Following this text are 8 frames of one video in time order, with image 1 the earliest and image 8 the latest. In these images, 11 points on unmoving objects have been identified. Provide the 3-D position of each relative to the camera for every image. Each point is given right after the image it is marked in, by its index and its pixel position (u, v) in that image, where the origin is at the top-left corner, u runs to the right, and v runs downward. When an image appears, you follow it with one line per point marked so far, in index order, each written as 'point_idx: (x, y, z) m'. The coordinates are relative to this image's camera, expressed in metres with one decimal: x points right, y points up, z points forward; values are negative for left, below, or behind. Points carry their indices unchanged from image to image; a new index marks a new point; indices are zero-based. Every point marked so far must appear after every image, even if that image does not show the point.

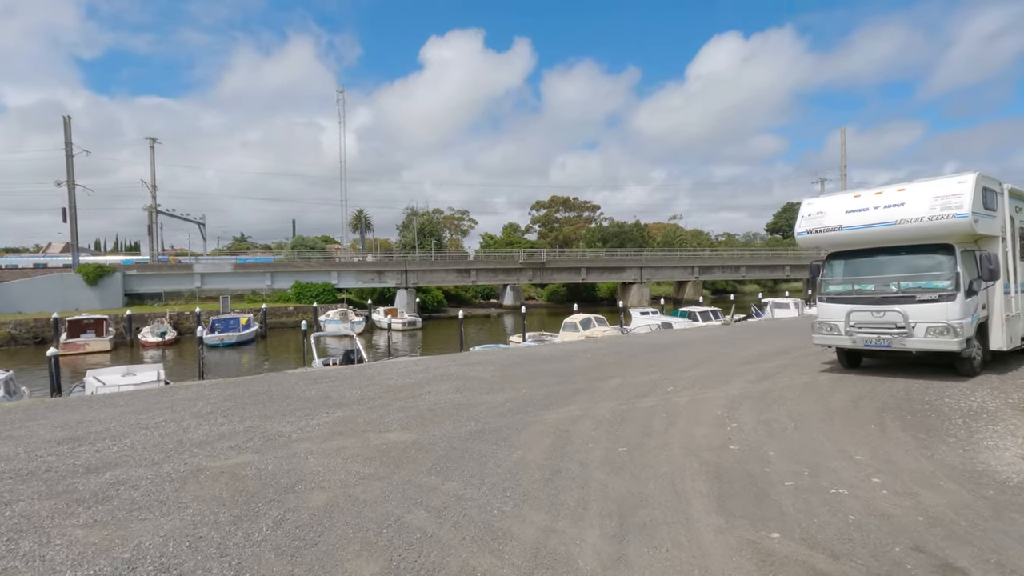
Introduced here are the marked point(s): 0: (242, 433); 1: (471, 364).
0: (-3.8, -2.0, +7.5) m
1: (-1.1, -2.0, +14.5) m
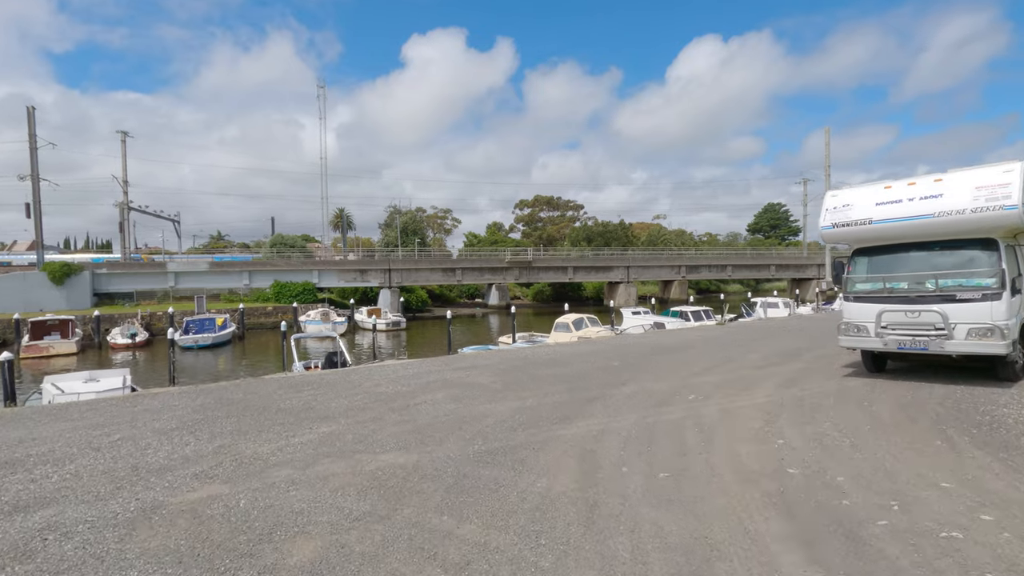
0: (-3.6, -2.0, +6.4) m
1: (-1.1, -2.0, +13.5) m
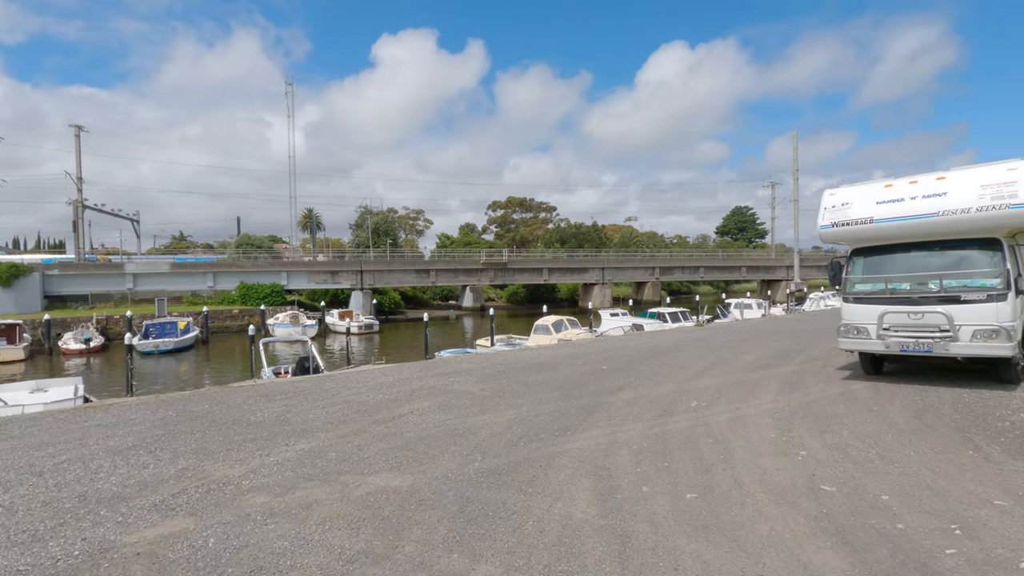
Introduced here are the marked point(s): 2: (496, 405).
0: (-3.6, -2.0, +5.6) m
1: (-1.5, -2.0, +12.8) m
2: (-0.3, -1.9, +8.7) m
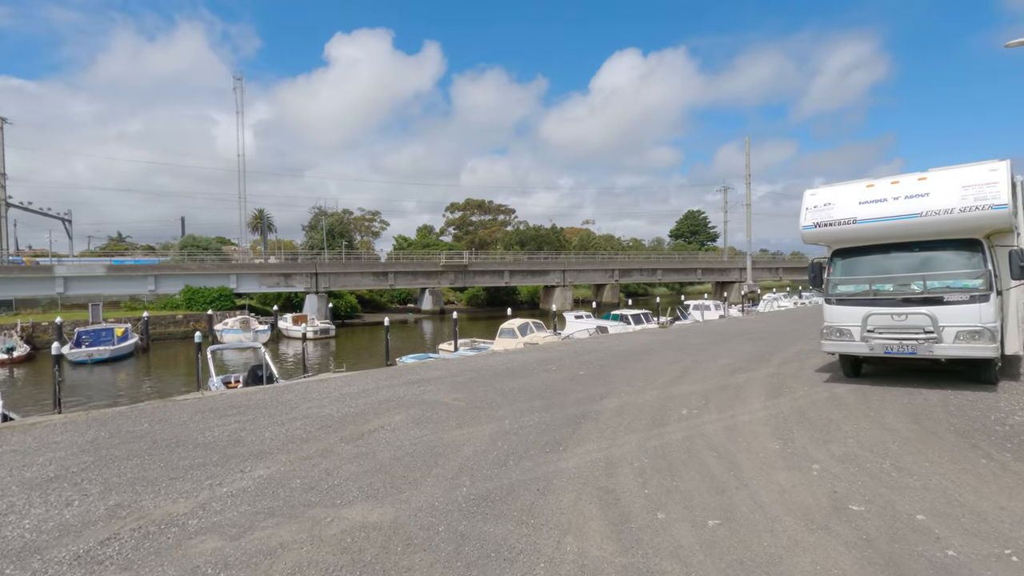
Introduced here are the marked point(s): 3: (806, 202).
0: (-3.6, -2.0, +4.7) m
1: (-2.1, -2.1, +12.0) m
2: (-0.6, -2.0, +8.1) m
3: (+5.5, +1.6, +10.1) m
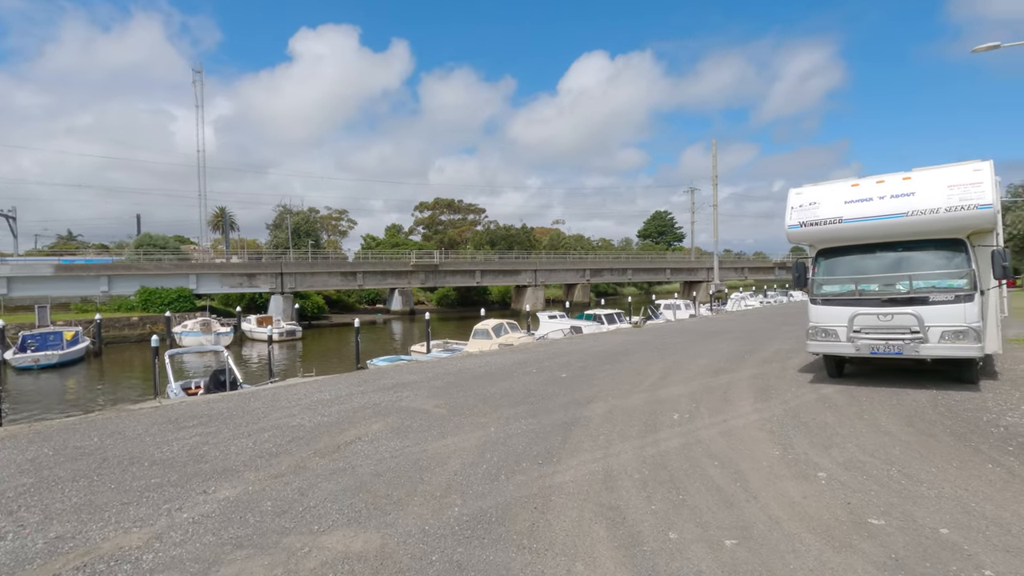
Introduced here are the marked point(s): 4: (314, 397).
0: (-3.6, -2.1, +4.1) m
1: (-2.5, -2.1, +11.5) m
2: (-0.8, -2.0, +7.6) m
3: (+5.2, +1.6, +10.0) m
4: (-4.0, -2.2, +10.8) m
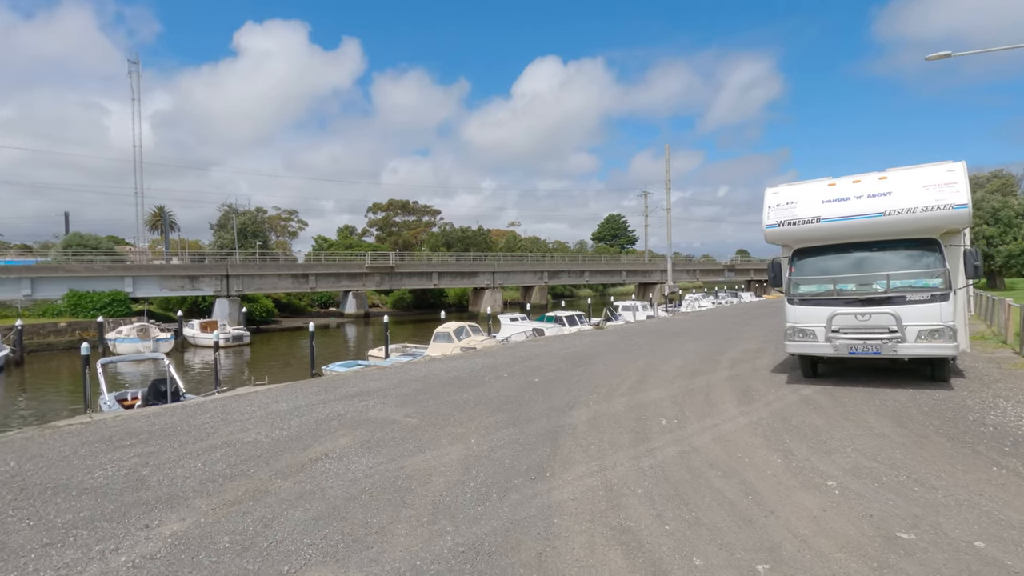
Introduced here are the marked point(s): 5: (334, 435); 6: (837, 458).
0: (-3.5, -2.1, +3.3) m
1: (-3.1, -2.2, +10.7) m
2: (-1.0, -2.0, +7.0) m
3: (+4.7, +1.6, +9.9) m
4: (-4.5, -2.2, +9.9) m
5: (-2.5, -2.1, +7.5) m
6: (+3.4, -1.8, +5.7) m
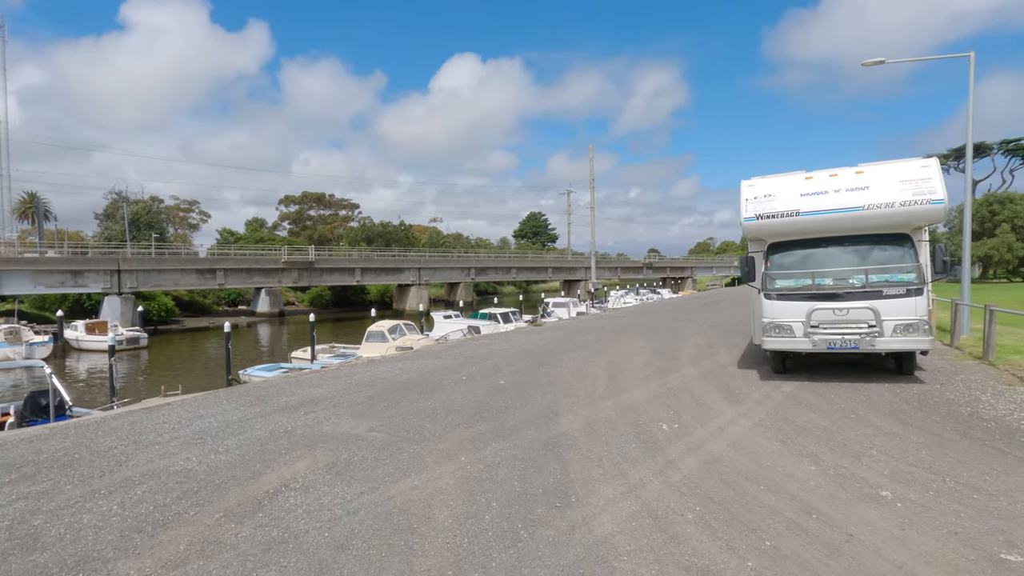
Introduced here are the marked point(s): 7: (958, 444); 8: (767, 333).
0: (-3.0, -2.0, +1.9) m
1: (-3.7, -2.1, +9.3) m
2: (-1.1, -1.9, +6.0) m
3: (+4.2, +1.7, +9.7) m
4: (-5.0, -2.1, +8.3) m
5: (-2.6, -2.0, +6.2) m
6: (+3.5, -1.7, +5.3) m
7: (+4.7, -1.7, +5.7) m
8: (+4.4, -0.8, +9.2) m
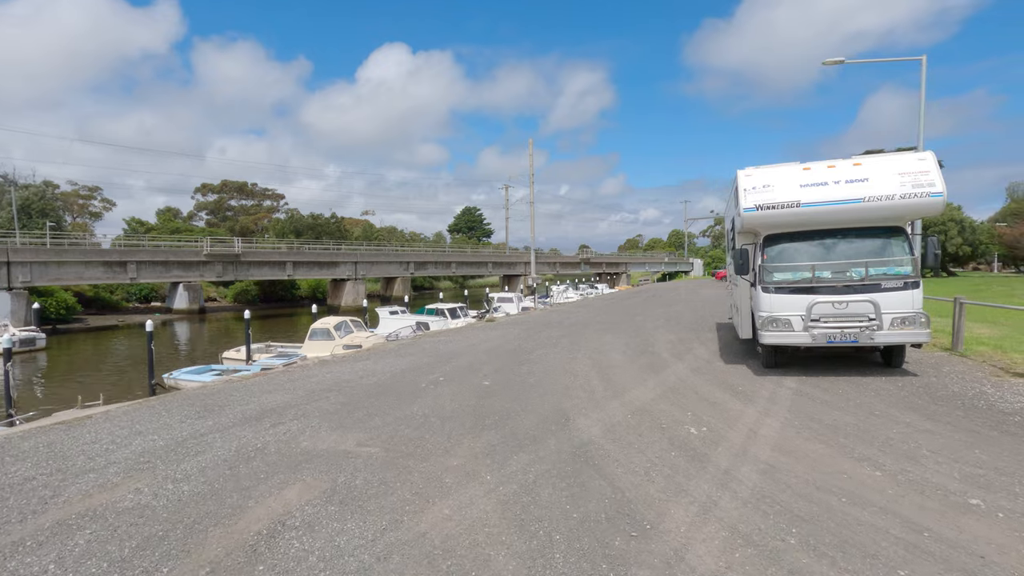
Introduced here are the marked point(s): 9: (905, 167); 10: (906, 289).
0: (-2.2, -2.0, +0.8) m
1: (-3.8, -1.9, +8.1) m
2: (-0.8, -1.8, +5.1) m
3: (+4.0, +1.8, +9.4) m
4: (-4.9, -2.0, +6.9) m
5: (-2.3, -1.9, +5.2) m
6: (+3.9, -1.6, +5.0) m
7: (+5.0, -1.6, +5.5) m
8: (+4.3, -0.6, +9.0) m
9: (+6.2, +1.9, +8.5) m
10: (+6.2, 0.0, +8.4) m
